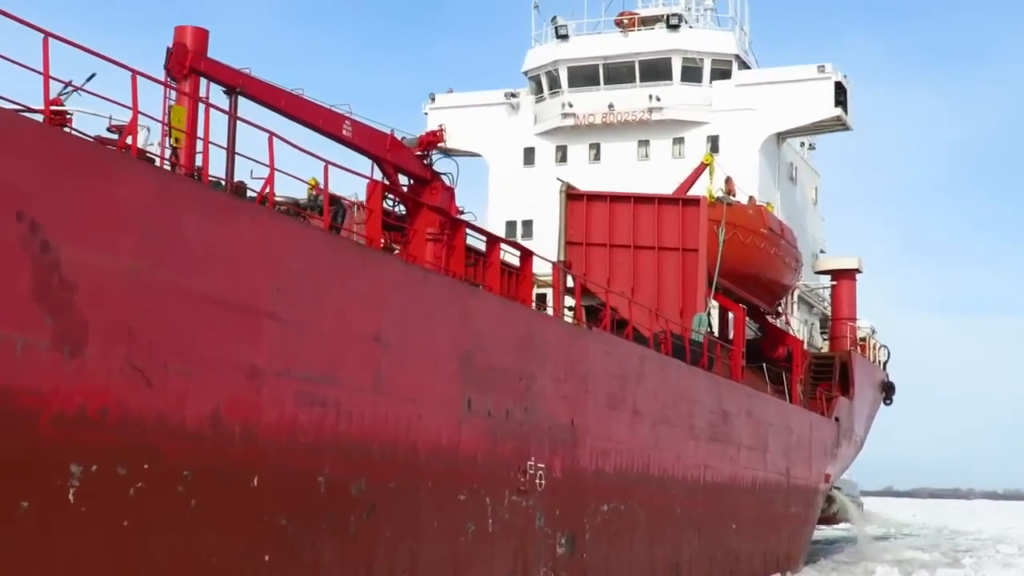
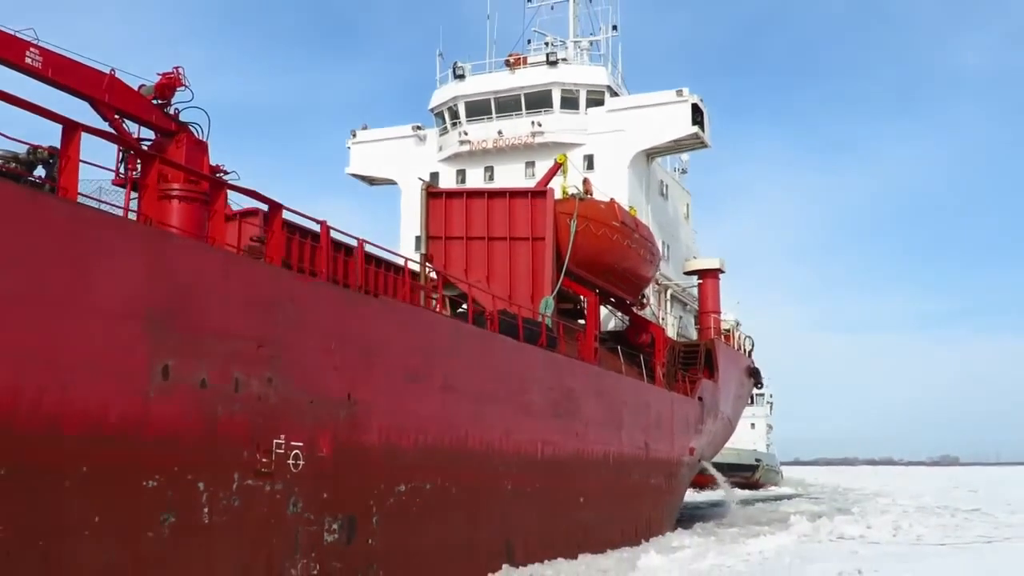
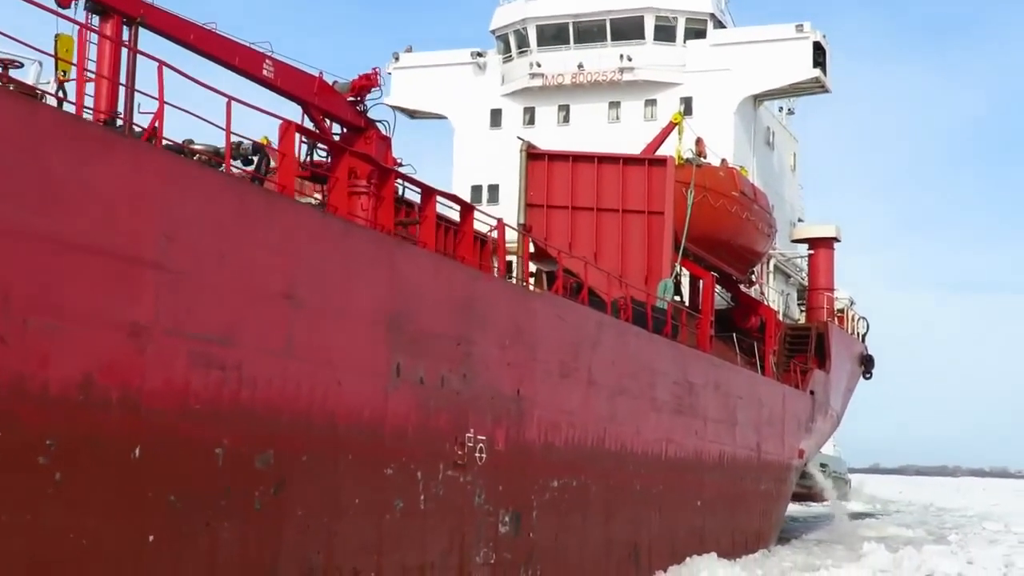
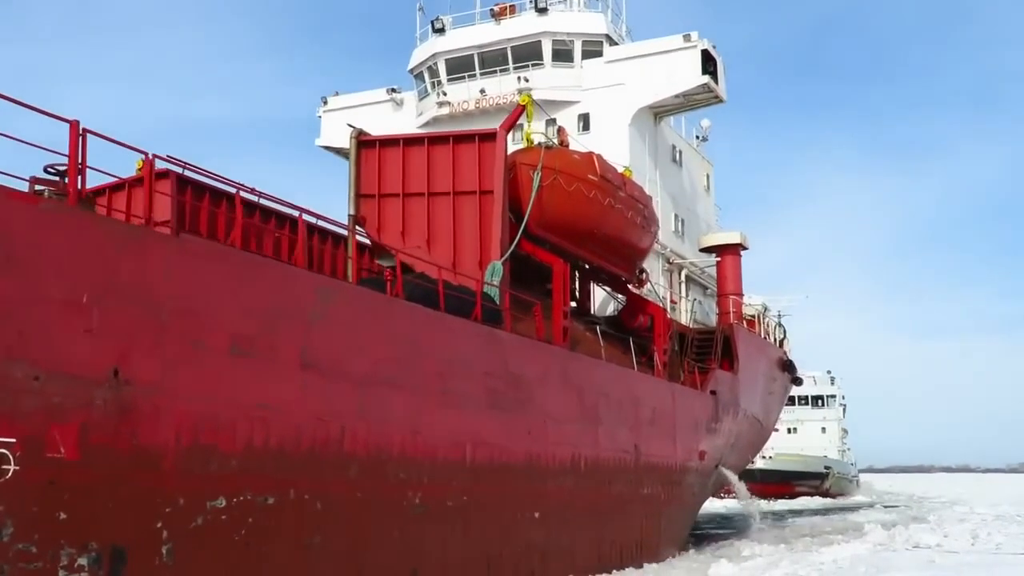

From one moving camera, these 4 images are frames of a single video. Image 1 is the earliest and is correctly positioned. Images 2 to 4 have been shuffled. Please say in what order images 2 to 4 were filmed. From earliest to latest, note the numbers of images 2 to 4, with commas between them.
3, 2, 4
